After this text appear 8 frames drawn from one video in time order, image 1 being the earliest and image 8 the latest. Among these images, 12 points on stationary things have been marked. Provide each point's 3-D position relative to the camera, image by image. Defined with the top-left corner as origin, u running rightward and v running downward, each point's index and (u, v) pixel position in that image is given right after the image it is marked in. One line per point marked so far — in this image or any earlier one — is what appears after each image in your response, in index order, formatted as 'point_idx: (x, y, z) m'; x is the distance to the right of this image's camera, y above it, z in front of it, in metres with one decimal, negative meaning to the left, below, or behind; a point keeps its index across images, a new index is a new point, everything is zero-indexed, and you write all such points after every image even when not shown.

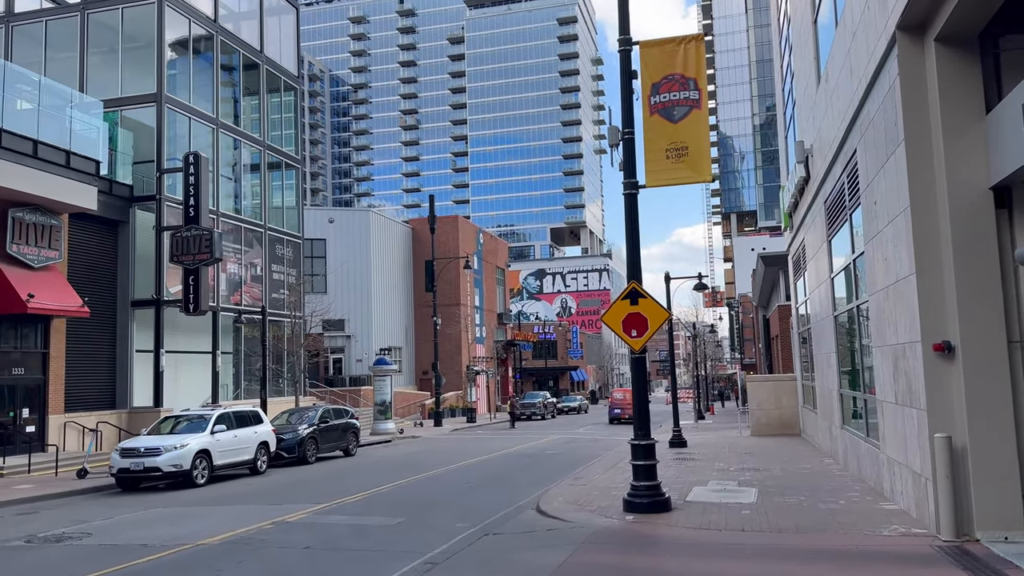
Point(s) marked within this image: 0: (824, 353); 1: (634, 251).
0: (+6.6, -1.4, +16.9) m
1: (+1.6, +0.5, +10.5) m
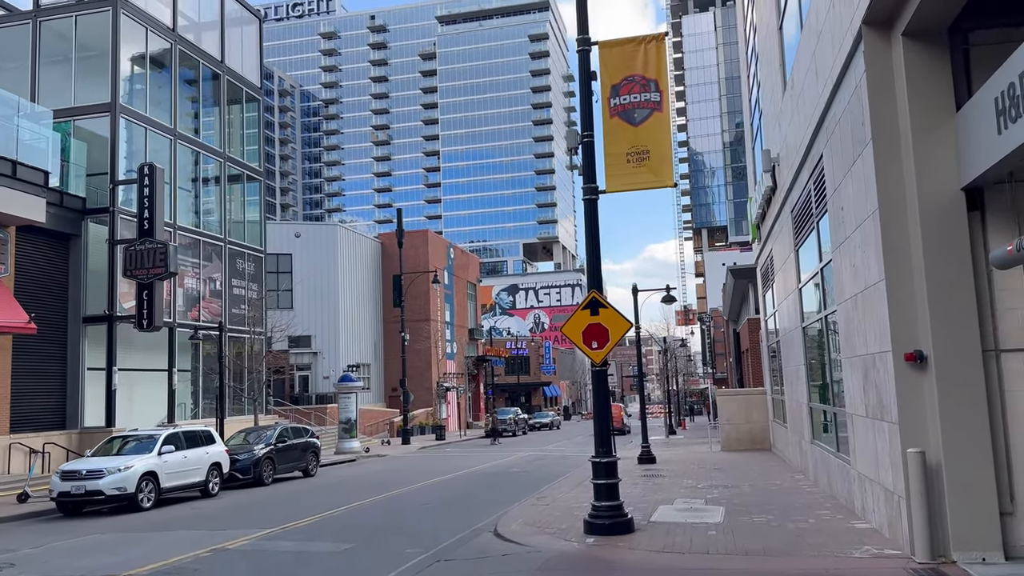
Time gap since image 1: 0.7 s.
0: (+5.8, -1.6, +16.6) m
1: (+1.0, +0.4, +10.0) m
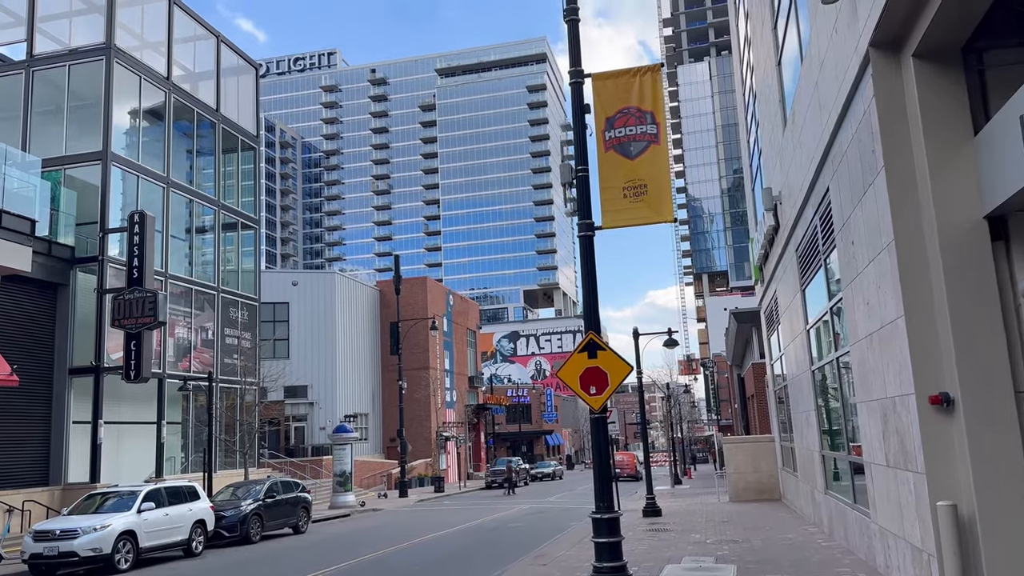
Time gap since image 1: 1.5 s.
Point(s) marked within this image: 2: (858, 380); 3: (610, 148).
0: (+5.7, -2.4, +15.9) m
1: (+0.9, -0.1, +9.5) m
2: (+4.2, -1.1, +9.8) m
3: (+1.2, +1.7, +9.8) m
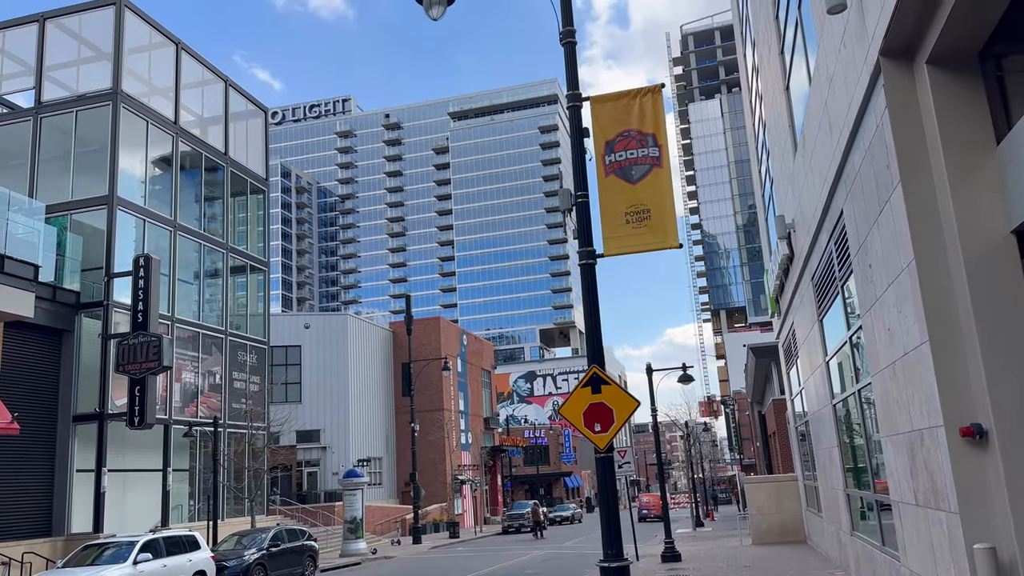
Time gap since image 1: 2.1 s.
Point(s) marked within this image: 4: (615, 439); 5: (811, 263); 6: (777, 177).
0: (+5.9, -3.0, +15.1) m
1: (+0.9, -0.5, +9.0) m
2: (+4.2, -1.4, +9.1) m
3: (+1.1, +1.3, +9.3) m
4: (+1.1, -1.7, +8.7) m
5: (+5.2, +0.4, +14.0) m
6: (+5.7, +2.4, +17.3) m
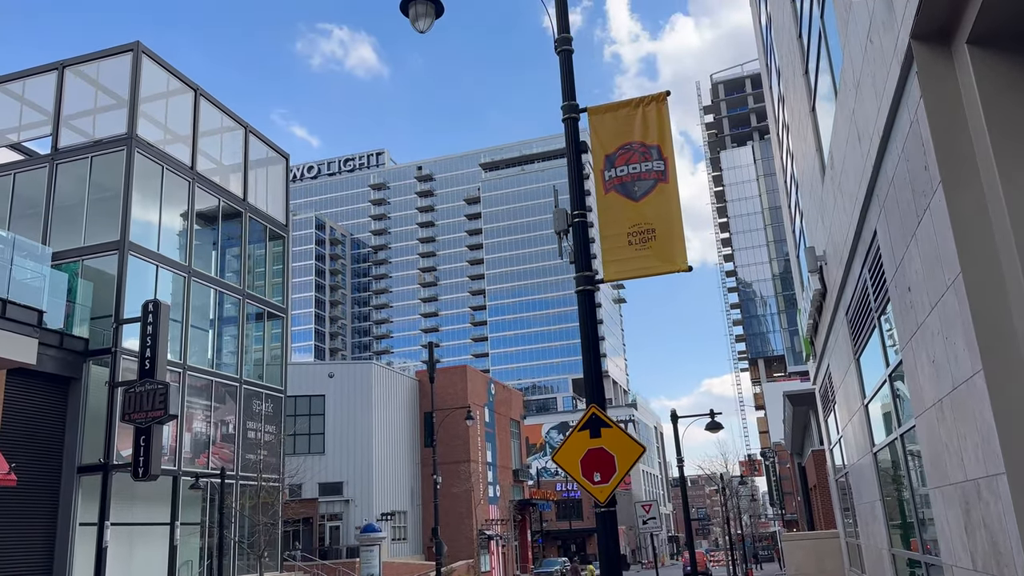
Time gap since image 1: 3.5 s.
0: (+6.1, -3.7, +13.7) m
1: (+0.8, -0.8, +7.9) m
2: (+4.1, -1.7, +7.9) m
3: (+1.0, +1.0, +8.4) m
4: (+1.0, -1.9, +7.6) m
5: (+5.3, -0.1, +12.8) m
6: (+6.0, +1.6, +16.2) m
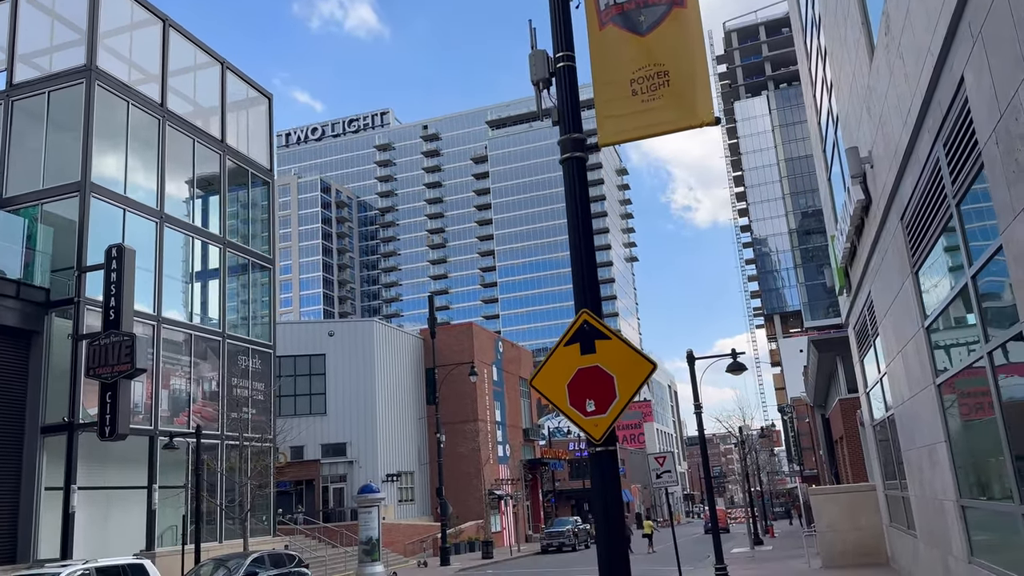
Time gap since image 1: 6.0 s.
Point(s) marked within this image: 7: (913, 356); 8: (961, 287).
0: (+5.9, -2.3, +11.6) m
1: (+0.5, +0.2, +5.8) m
2: (+3.8, -0.6, +5.7) m
3: (+0.7, +2.0, +6.2) m
4: (+0.7, -0.9, +5.5) m
5: (+5.1, +1.2, +10.5) m
6: (+5.8, +3.1, +13.9) m
7: (+5.6, -1.0, +11.2) m
8: (+4.6, 0.0, +8.2) m
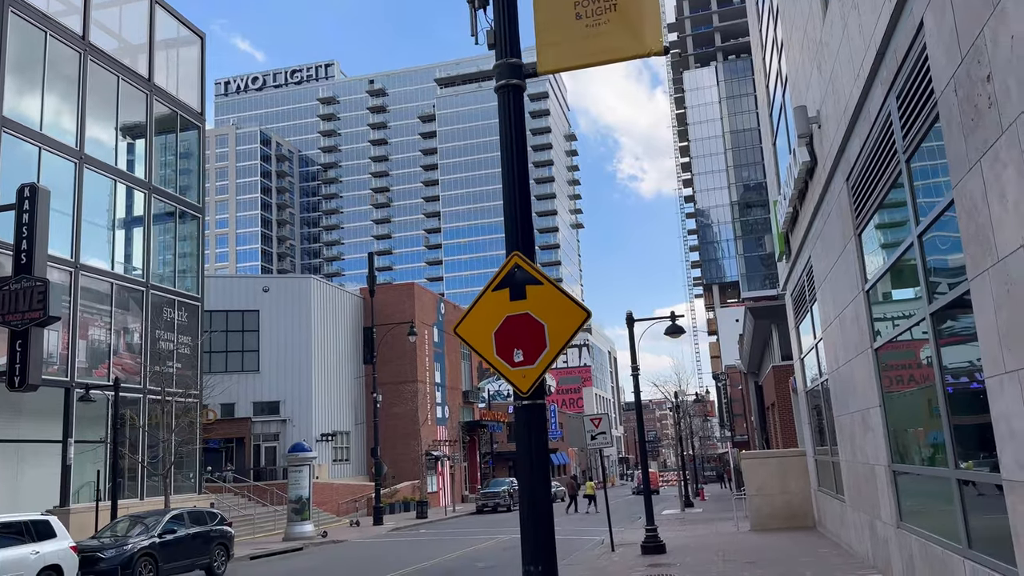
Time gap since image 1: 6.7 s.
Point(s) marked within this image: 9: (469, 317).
0: (+4.9, -1.8, +11.6) m
1: (0.0, +0.6, +5.3) m
2: (+3.3, -0.3, +5.5) m
3: (+0.3, +2.5, +5.6) m
4: (+0.2, -0.6, +5.1) m
5: (+4.3, +1.7, +10.3) m
6: (+4.8, +3.7, +13.6) m
7: (+4.7, -0.5, +11.1) m
8: (+3.9, +0.4, +8.0) m
9: (-0.3, -0.2, +5.4) m
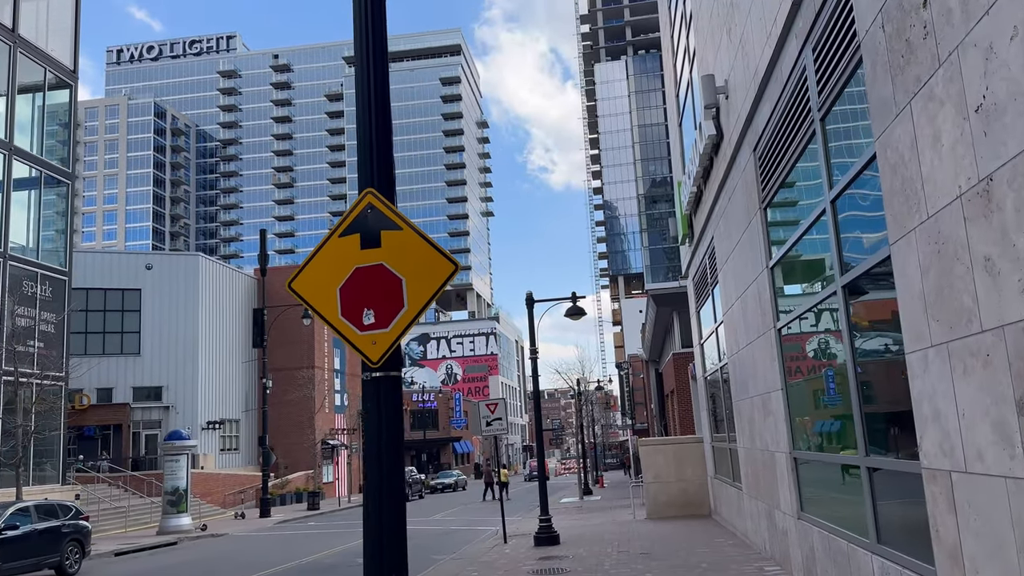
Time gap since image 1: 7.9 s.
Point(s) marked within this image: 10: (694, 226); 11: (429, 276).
0: (+3.4, -1.5, +11.1) m
1: (-0.8, +0.9, +4.3) m
2: (+2.5, -0.1, +4.9) m
3: (-0.5, +2.7, +4.6) m
4: (-0.6, -0.3, +4.1) m
5: (+2.9, +1.9, +9.7) m
6: (+3.1, +4.0, +13.0) m
7: (+3.2, -0.2, +10.6) m
8: (+2.8, +0.6, +7.4) m
9: (-1.1, +0.1, +4.3) m
10: (+3.7, +1.3, +16.1) m
11: (-0.5, +0.1, +4.2) m
